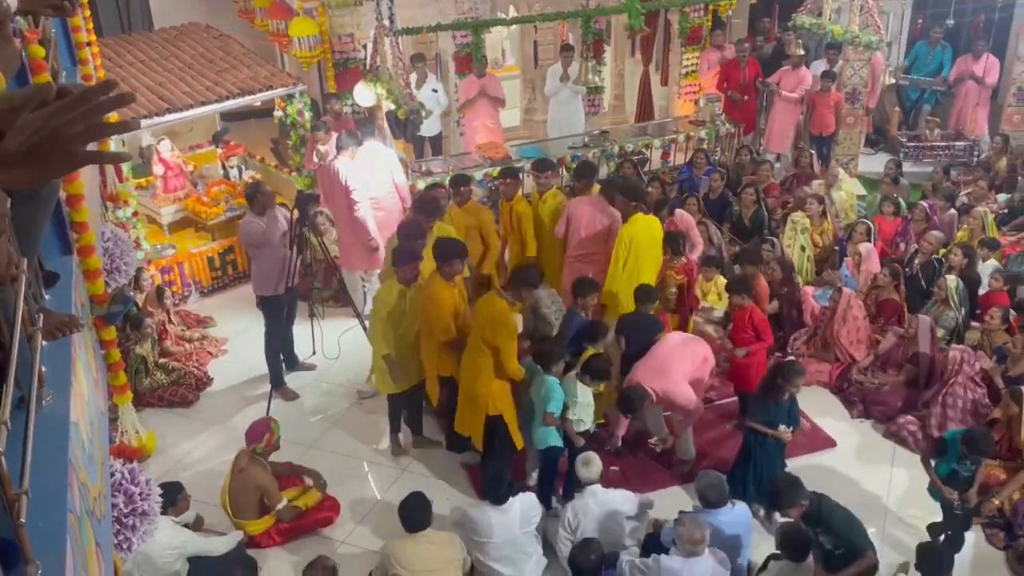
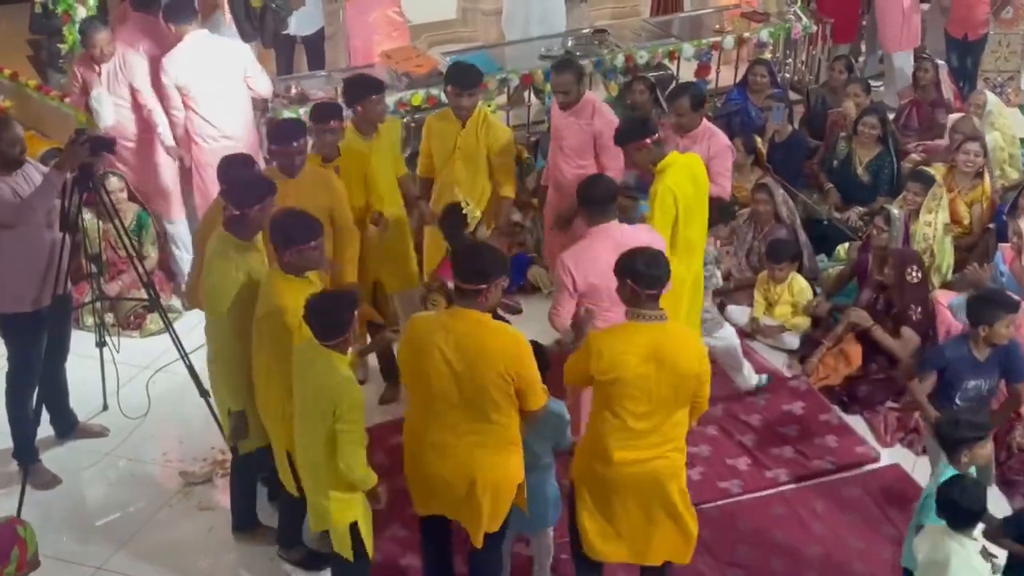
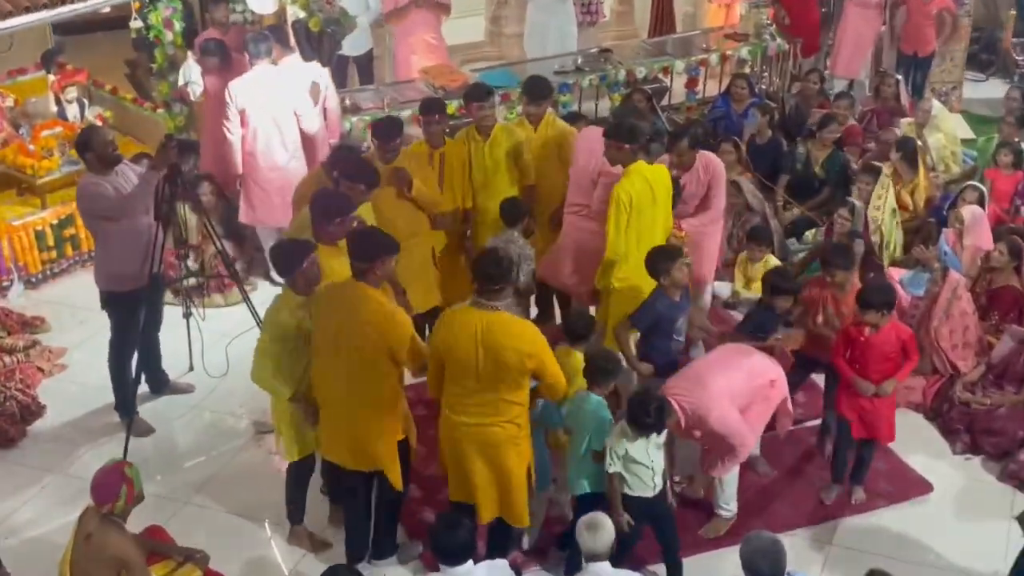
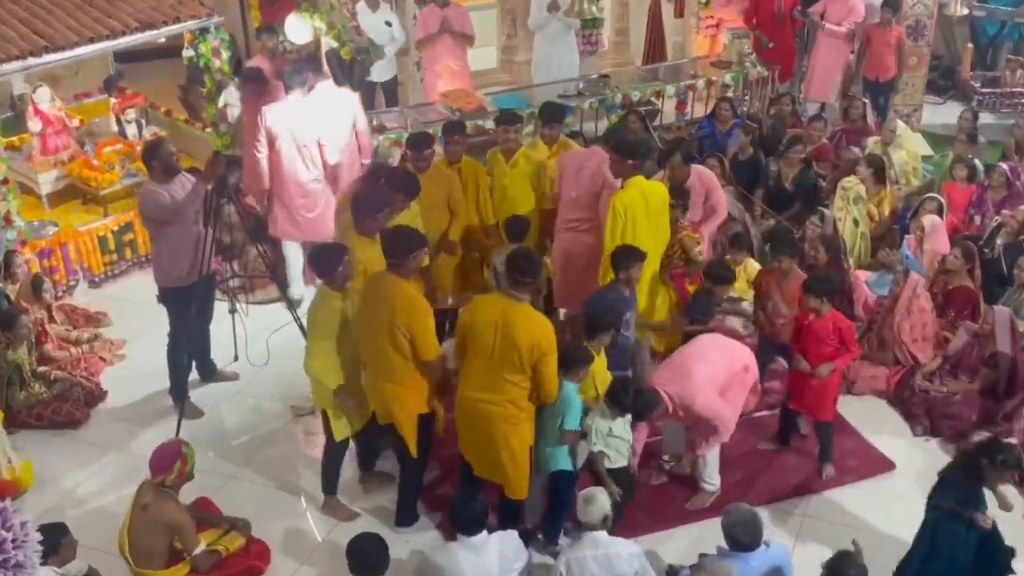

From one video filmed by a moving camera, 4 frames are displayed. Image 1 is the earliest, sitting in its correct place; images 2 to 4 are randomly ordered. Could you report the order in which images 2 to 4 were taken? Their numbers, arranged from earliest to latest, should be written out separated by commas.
4, 3, 2
